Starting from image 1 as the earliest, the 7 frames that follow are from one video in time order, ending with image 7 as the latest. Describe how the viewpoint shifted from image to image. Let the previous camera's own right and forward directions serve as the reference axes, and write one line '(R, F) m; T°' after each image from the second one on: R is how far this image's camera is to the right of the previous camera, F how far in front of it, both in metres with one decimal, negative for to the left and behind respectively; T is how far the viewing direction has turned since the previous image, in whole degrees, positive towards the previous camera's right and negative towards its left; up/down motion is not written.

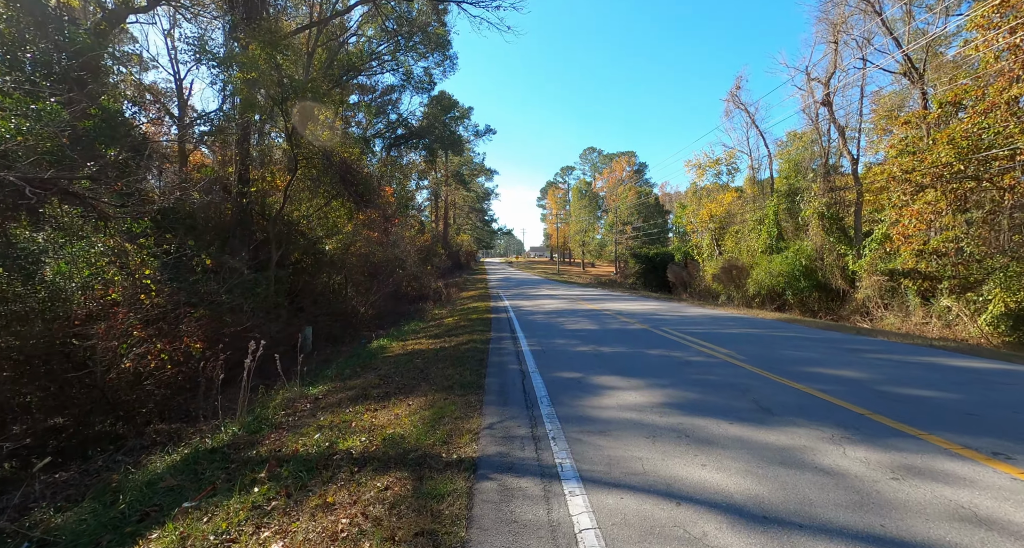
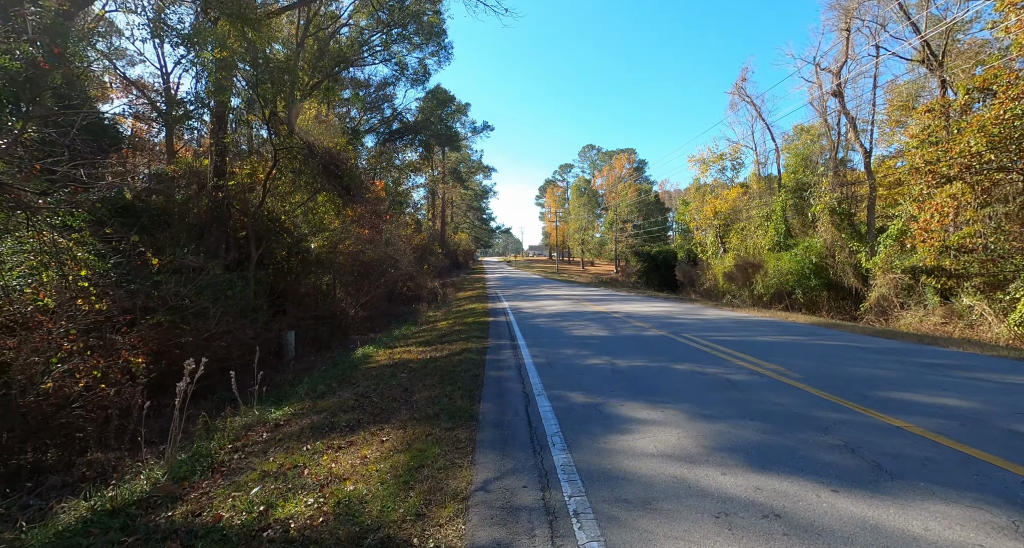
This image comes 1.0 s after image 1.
(0.0, +1.0) m; 0°
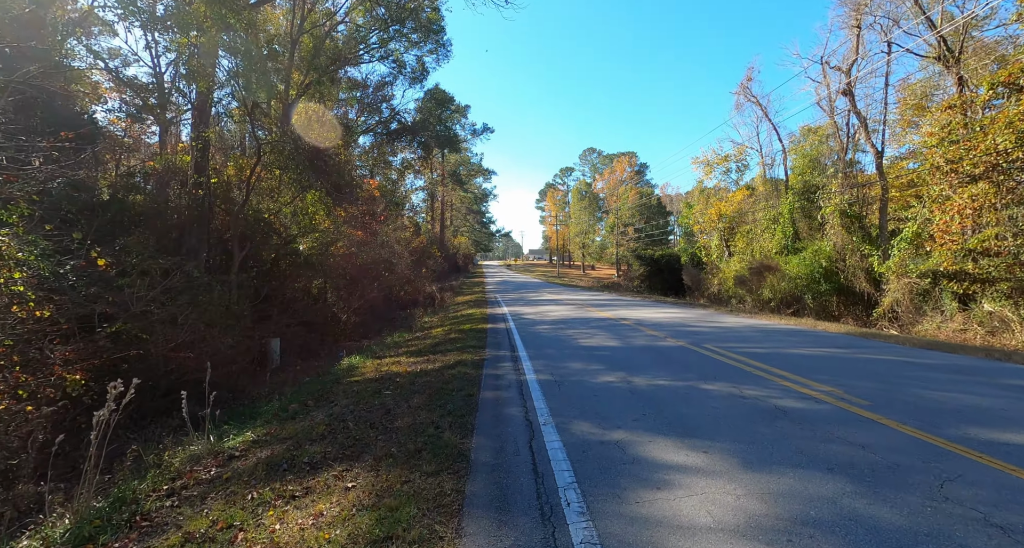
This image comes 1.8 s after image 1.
(0.0, +0.8) m; 0°
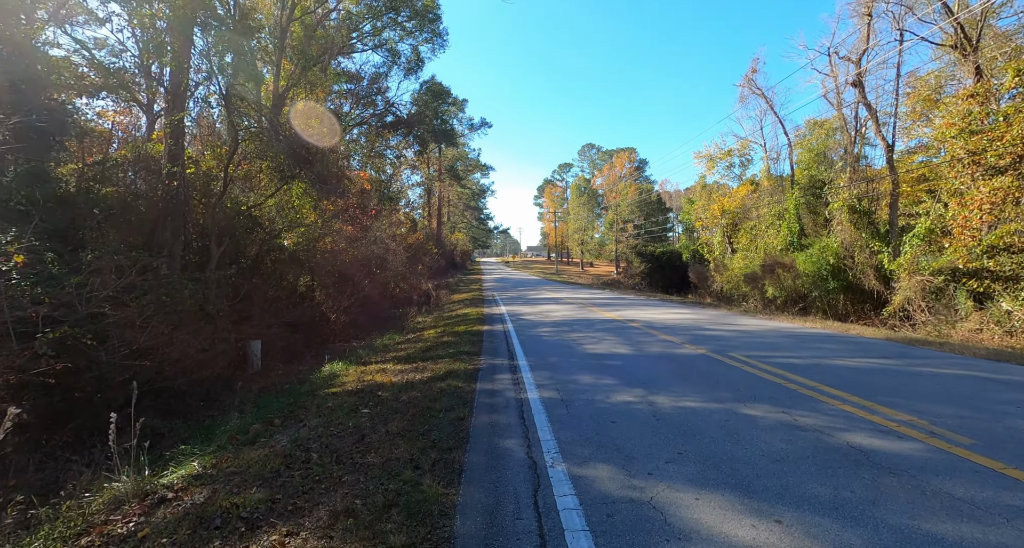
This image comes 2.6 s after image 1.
(0.0, +0.8) m; 0°
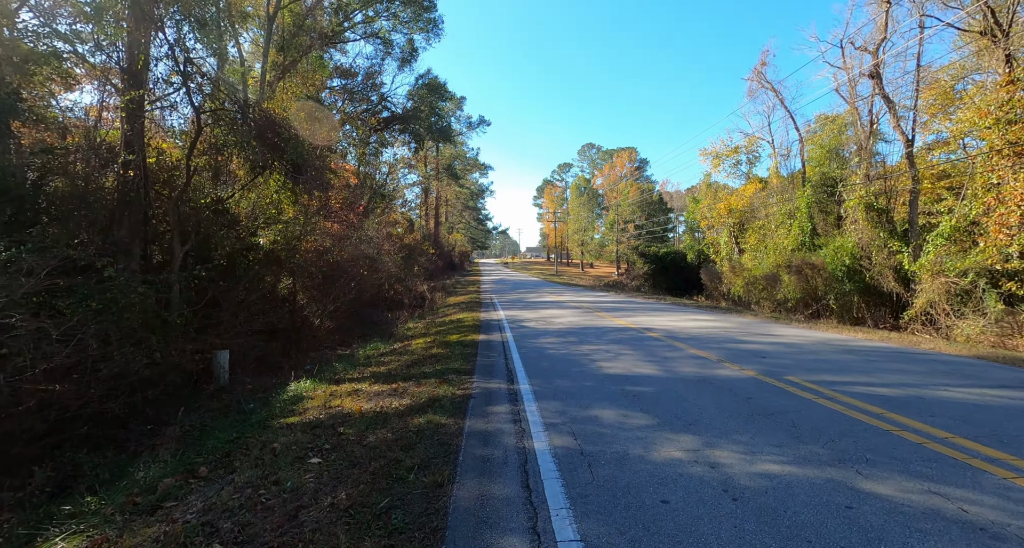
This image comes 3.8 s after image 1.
(0.0, +1.2) m; 0°
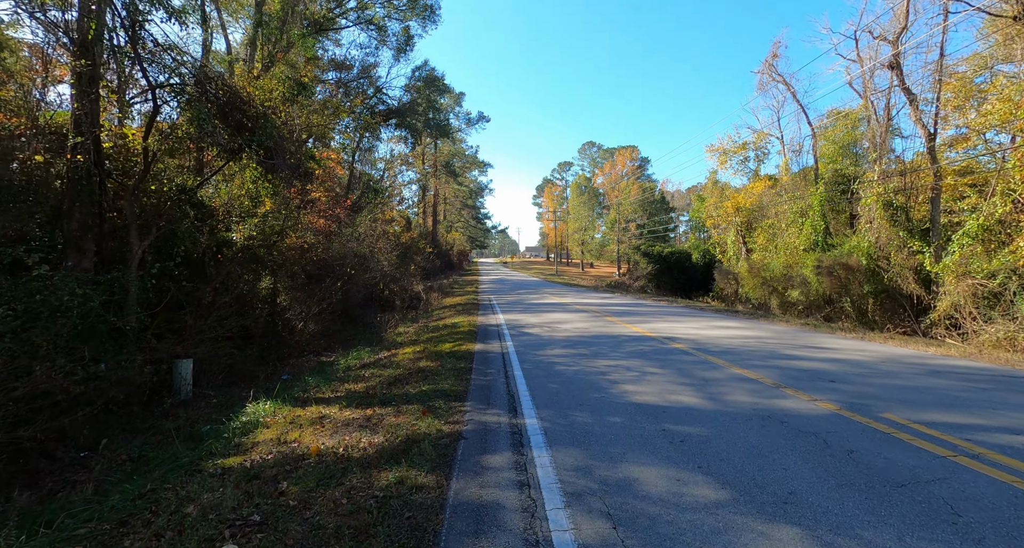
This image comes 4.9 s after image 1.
(0.0, +1.1) m; 0°
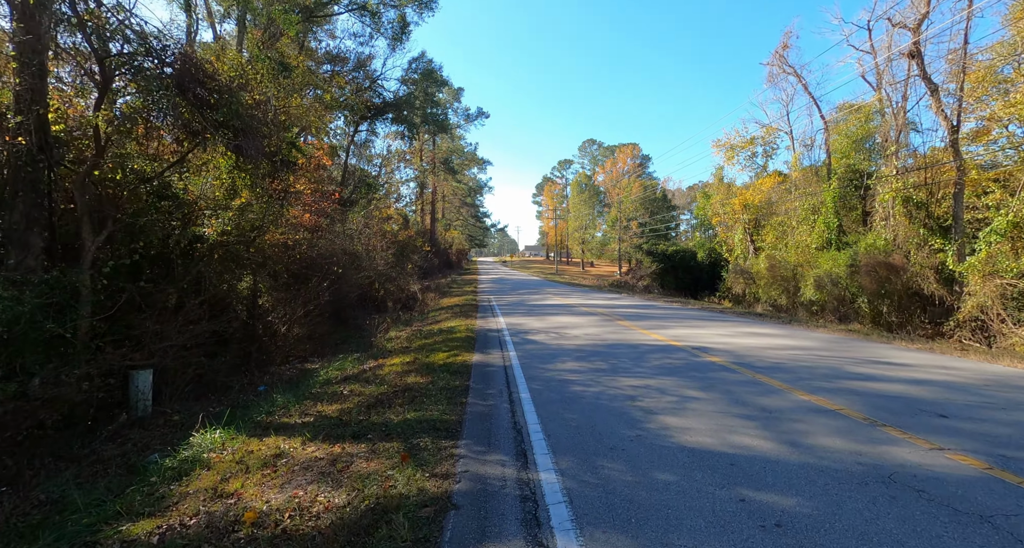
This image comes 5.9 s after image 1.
(-0.1, +1.0) m; 0°
